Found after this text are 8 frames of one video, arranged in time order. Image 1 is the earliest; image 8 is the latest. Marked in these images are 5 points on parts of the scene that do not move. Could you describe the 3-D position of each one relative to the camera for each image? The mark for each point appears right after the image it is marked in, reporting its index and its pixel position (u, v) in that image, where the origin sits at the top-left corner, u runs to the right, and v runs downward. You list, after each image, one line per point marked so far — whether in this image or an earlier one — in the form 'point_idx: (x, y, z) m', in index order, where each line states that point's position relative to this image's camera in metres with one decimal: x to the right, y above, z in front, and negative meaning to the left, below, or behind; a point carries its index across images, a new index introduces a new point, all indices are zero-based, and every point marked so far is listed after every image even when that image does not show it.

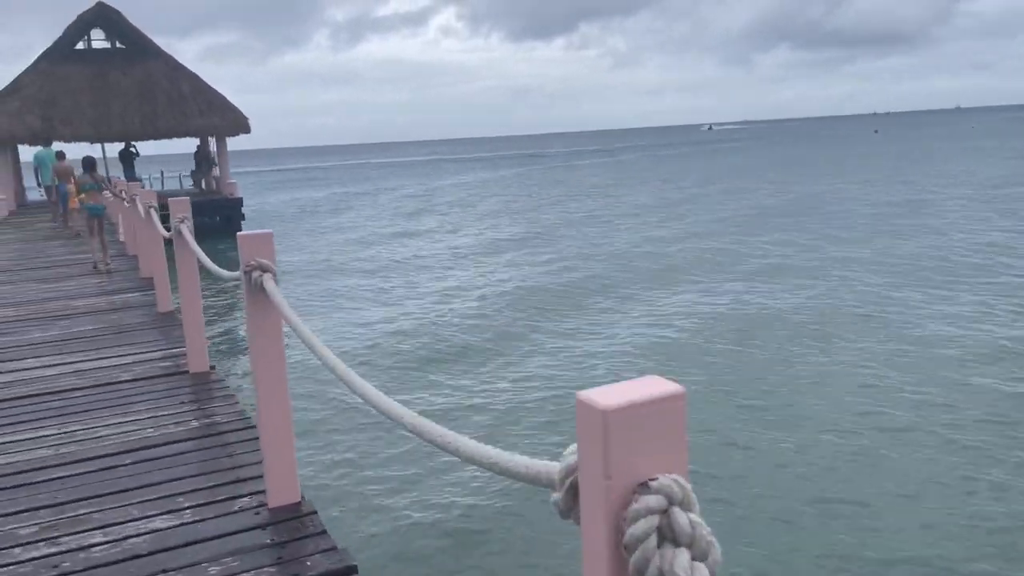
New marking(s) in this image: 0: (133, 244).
0: (-5.8, +0.7, +13.0) m
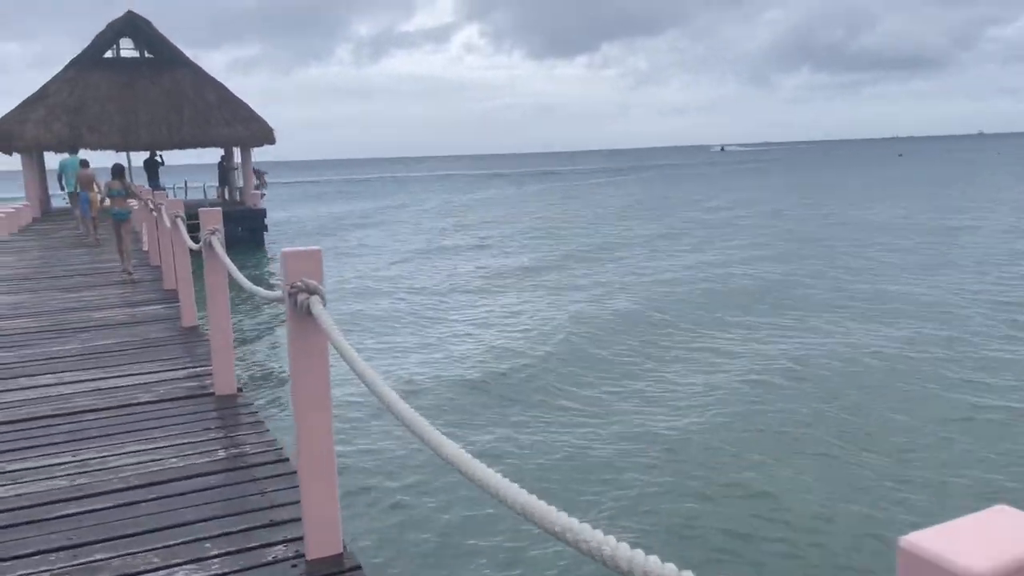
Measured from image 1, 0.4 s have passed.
0: (-5.3, +0.5, +12.7) m
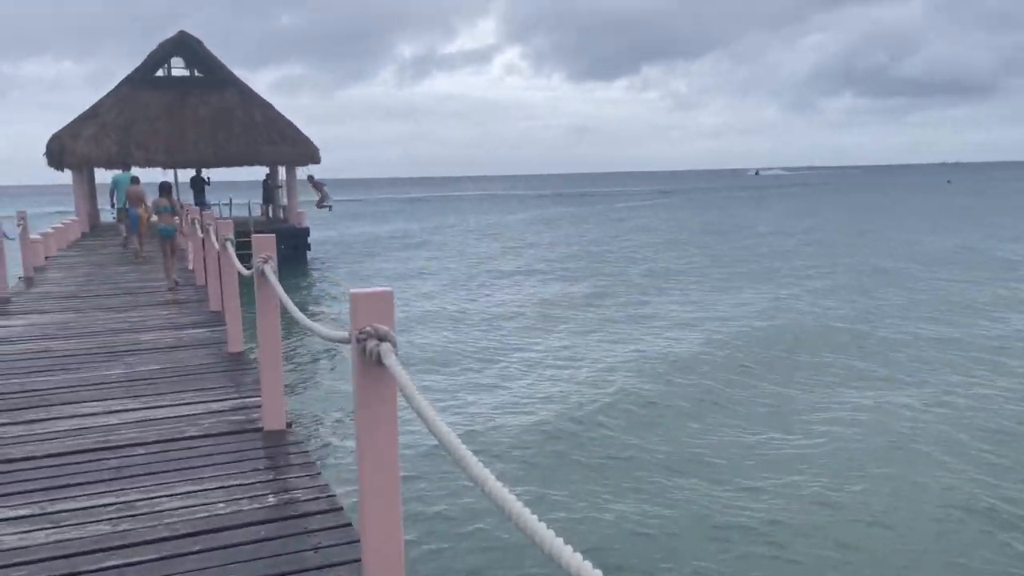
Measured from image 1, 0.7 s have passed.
0: (-4.6, +0.2, +12.6) m
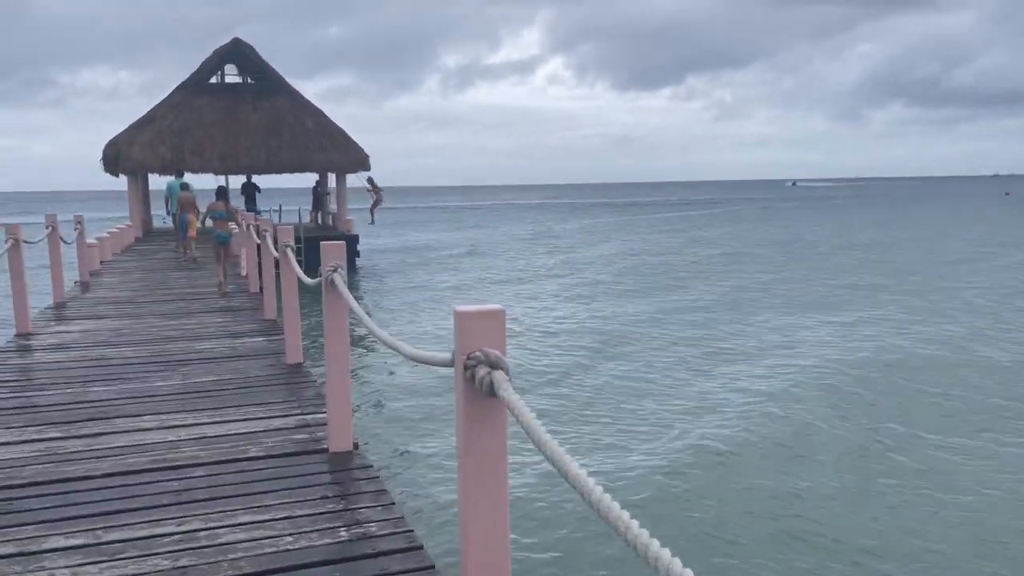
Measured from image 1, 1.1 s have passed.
0: (-3.7, +0.1, +12.4) m
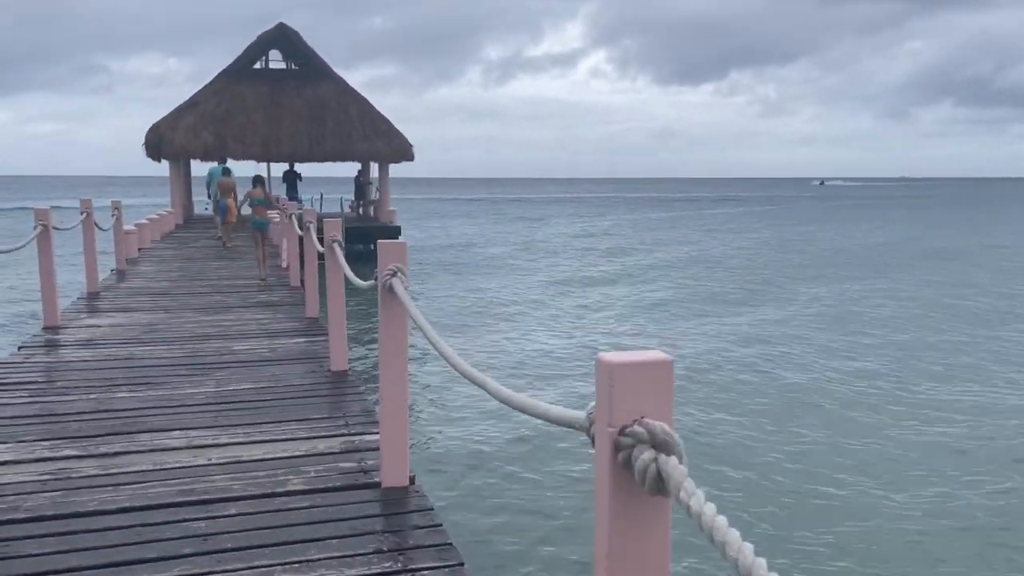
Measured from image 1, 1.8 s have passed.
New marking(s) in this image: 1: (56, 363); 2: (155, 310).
0: (-3.0, +0.2, +11.8) m
1: (-3.7, -0.6, +6.9) m
2: (-4.0, -0.2, +9.6) m
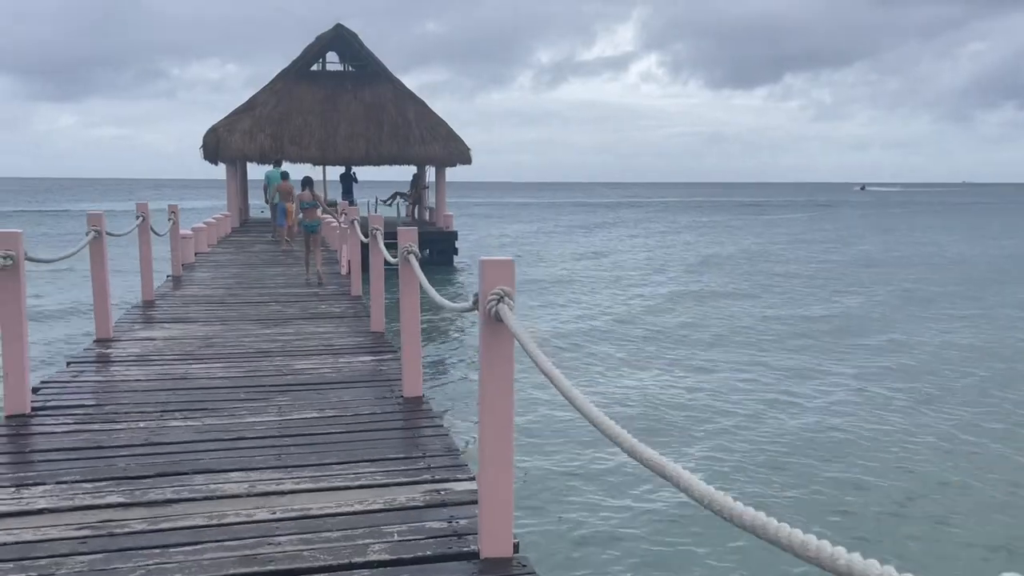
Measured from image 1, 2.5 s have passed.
0: (-2.0, +0.1, +11.2) m
1: (-3.0, -0.7, +6.4) m
2: (-3.2, -0.3, +9.1) m
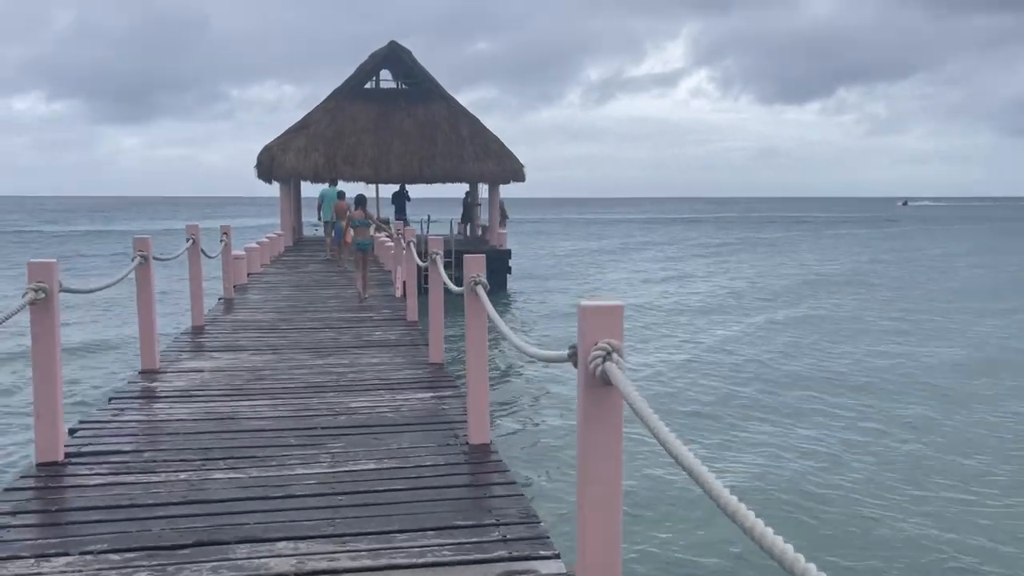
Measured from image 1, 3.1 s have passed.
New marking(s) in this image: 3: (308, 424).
0: (-1.2, -0.2, +10.6) m
1: (-2.5, -0.9, +5.9) m
2: (-2.5, -0.6, +8.6) m
3: (-1.4, -0.9, +5.8) m
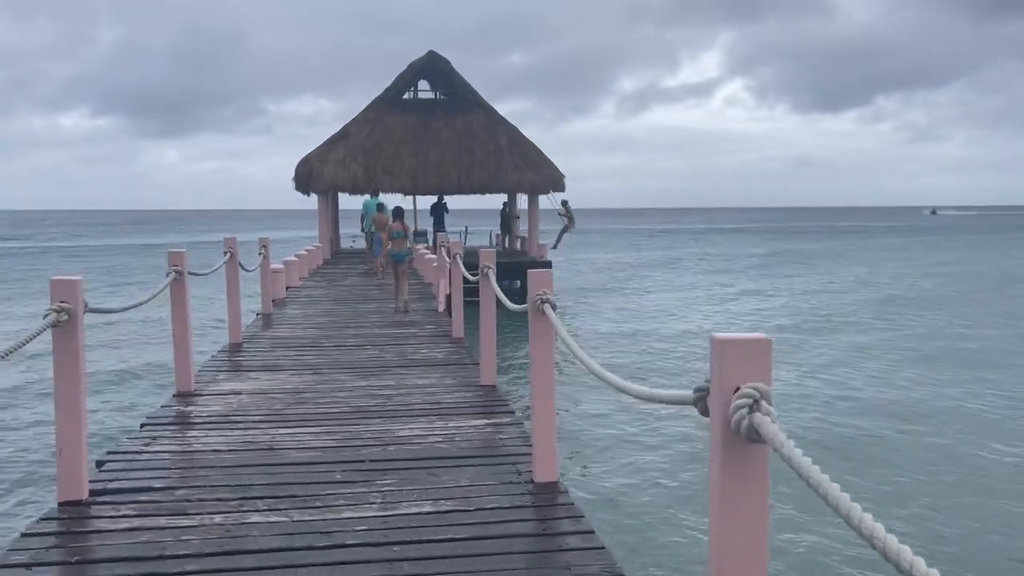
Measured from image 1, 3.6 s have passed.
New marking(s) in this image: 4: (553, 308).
0: (-0.6, -0.4, +10.1) m
1: (-2.1, -1.0, +5.4) m
2: (-2.0, -0.8, +8.1) m
3: (-1.0, -1.0, +5.3) m
4: (+0.2, -0.1, +4.8) m
